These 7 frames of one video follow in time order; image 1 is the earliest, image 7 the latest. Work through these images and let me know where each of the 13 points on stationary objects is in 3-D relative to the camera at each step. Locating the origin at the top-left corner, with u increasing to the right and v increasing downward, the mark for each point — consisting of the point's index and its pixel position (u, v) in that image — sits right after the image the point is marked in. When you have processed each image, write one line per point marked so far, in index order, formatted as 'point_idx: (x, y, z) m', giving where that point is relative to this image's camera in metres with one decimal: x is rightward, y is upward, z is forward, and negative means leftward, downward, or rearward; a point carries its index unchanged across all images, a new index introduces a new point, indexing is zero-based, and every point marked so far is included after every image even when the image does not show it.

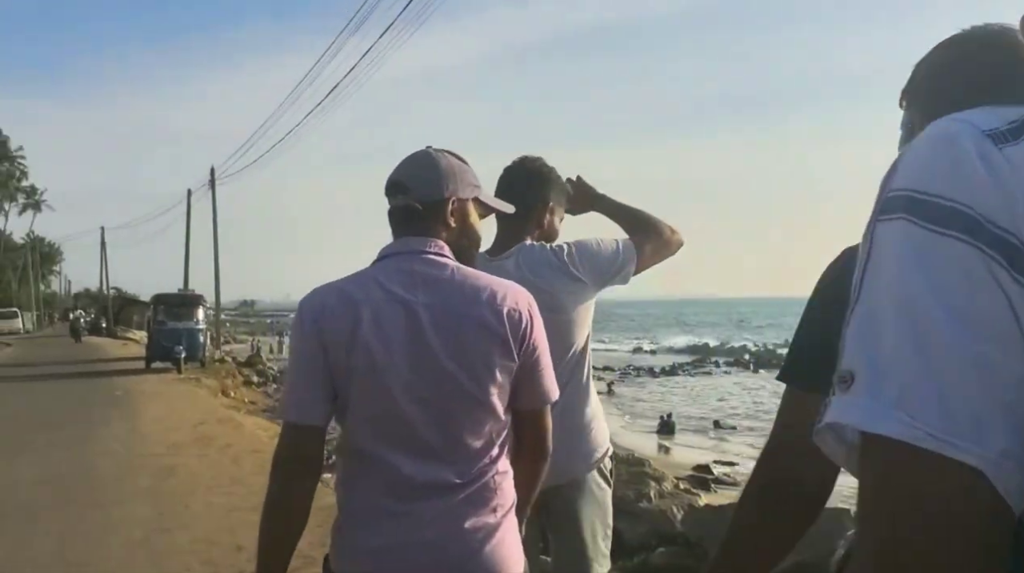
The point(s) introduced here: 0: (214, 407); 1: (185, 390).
0: (-4.7, -1.9, +16.4) m
1: (-6.3, -2.0, +20.0) m
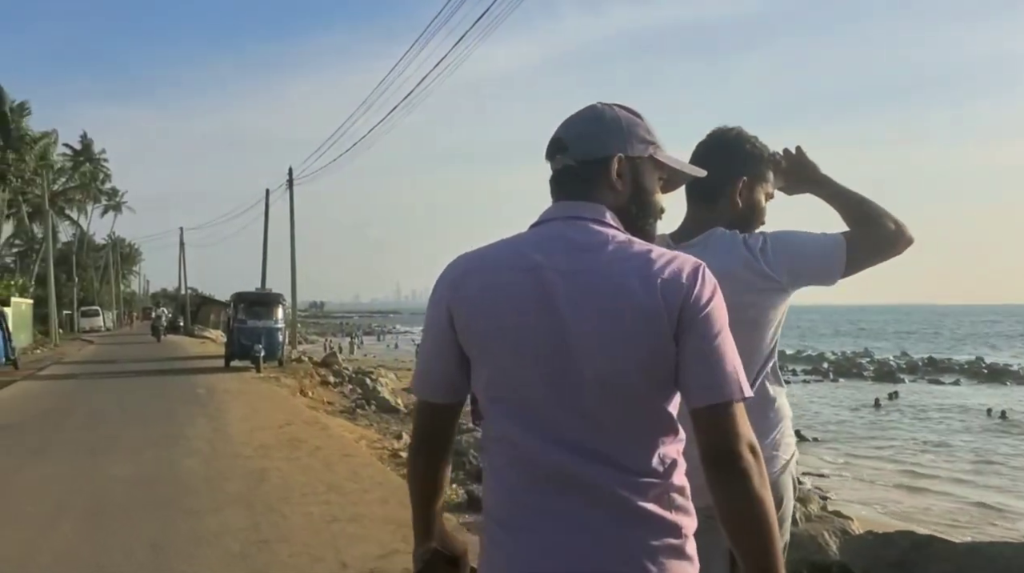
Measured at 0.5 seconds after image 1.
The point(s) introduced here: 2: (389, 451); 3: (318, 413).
0: (-3.3, -1.9, +16.0) m
1: (-4.7, -2.0, +19.8) m
2: (-1.4, -1.9, +11.7) m
3: (-3.0, -2.0, +16.0) m
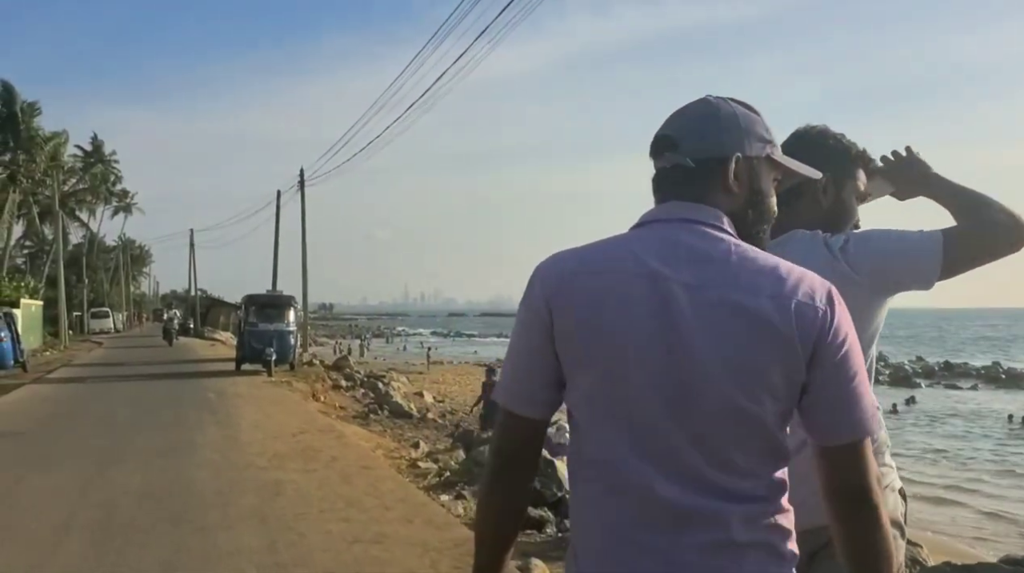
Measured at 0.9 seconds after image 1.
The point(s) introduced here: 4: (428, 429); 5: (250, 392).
0: (-3.0, -1.9, +15.6) m
1: (-4.4, -2.0, +19.3) m
2: (-1.1, -1.9, +11.3) m
3: (-2.7, -2.0, +15.6) m
4: (-1.6, -2.7, +19.8) m
5: (-5.0, -2.0, +19.9) m
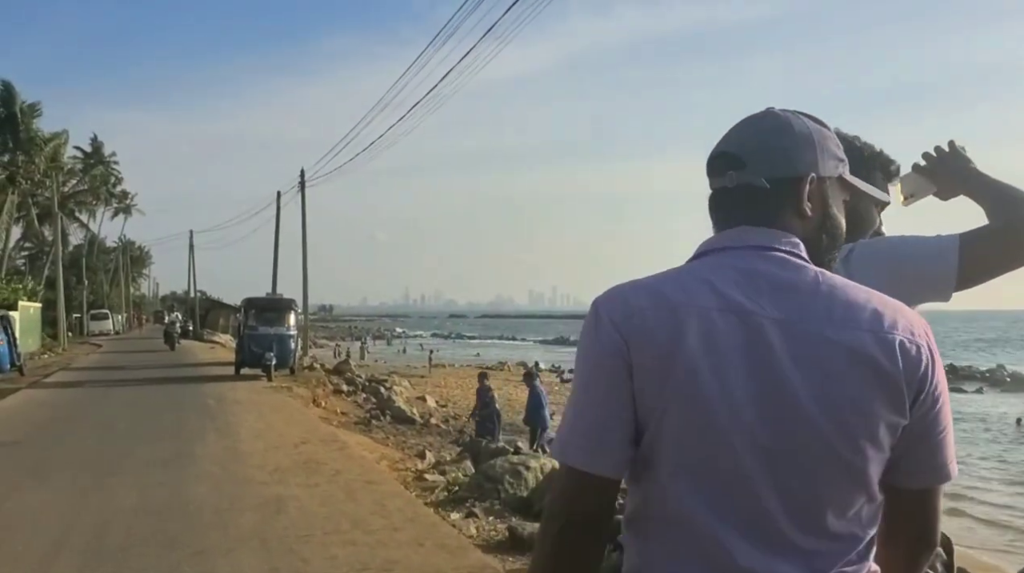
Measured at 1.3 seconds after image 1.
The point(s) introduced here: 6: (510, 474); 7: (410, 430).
0: (-2.9, -2.0, +15.2) m
1: (-4.3, -2.1, +18.9) m
2: (-1.0, -1.9, +10.8) m
3: (-2.6, -2.1, +15.1) m
4: (-1.5, -2.8, +19.4) m
5: (-4.9, -2.1, +19.4) m
6: (0.0, -1.7, +9.5) m
7: (-1.9, -2.7, +19.8) m
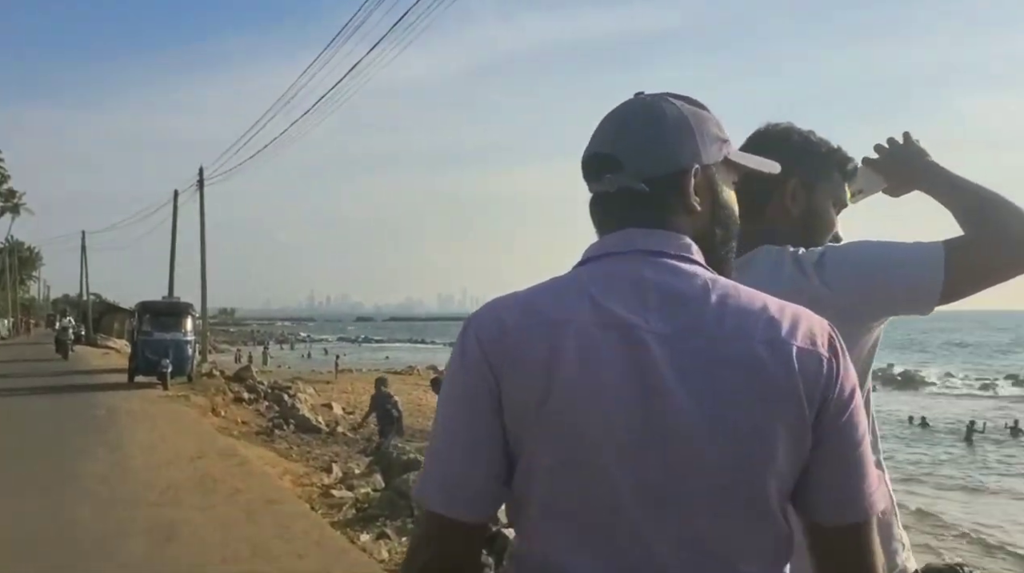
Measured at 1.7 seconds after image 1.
0: (-4.2, -2.0, +14.4) m
1: (-5.9, -2.1, +17.9) m
2: (-1.9, -2.0, +10.2) m
3: (-3.9, -2.1, +14.3) m
4: (-3.1, -2.9, +18.7) m
5: (-6.6, -2.1, +18.4) m
6: (-0.8, -1.8, +9.0) m
7: (-3.6, -2.8, +19.0) m
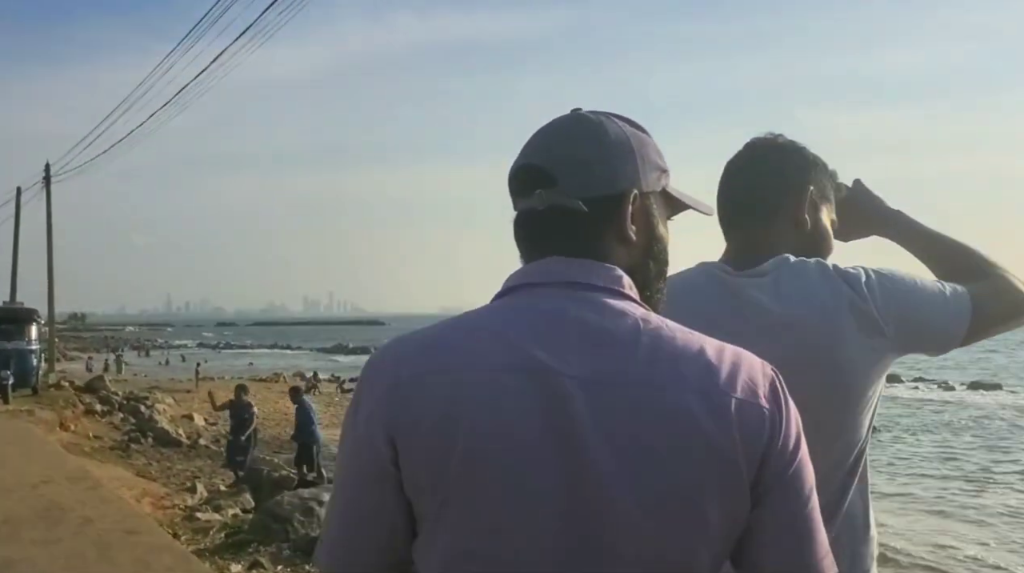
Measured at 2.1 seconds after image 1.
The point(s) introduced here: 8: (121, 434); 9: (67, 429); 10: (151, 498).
0: (-5.8, -2.1, +13.1) m
1: (-7.9, -2.2, +16.5) m
2: (-3.0, -2.0, +9.3) m
3: (-5.4, -2.2, +13.2) m
4: (-5.3, -2.9, +17.6) m
5: (-8.6, -2.2, +16.8) m
6: (-1.7, -1.8, +8.2) m
7: (-5.8, -2.9, +17.8) m
8: (-7.1, -2.7, +18.7) m
9: (-7.7, -2.5, +17.9) m
10: (-3.3, -2.0, +9.6) m
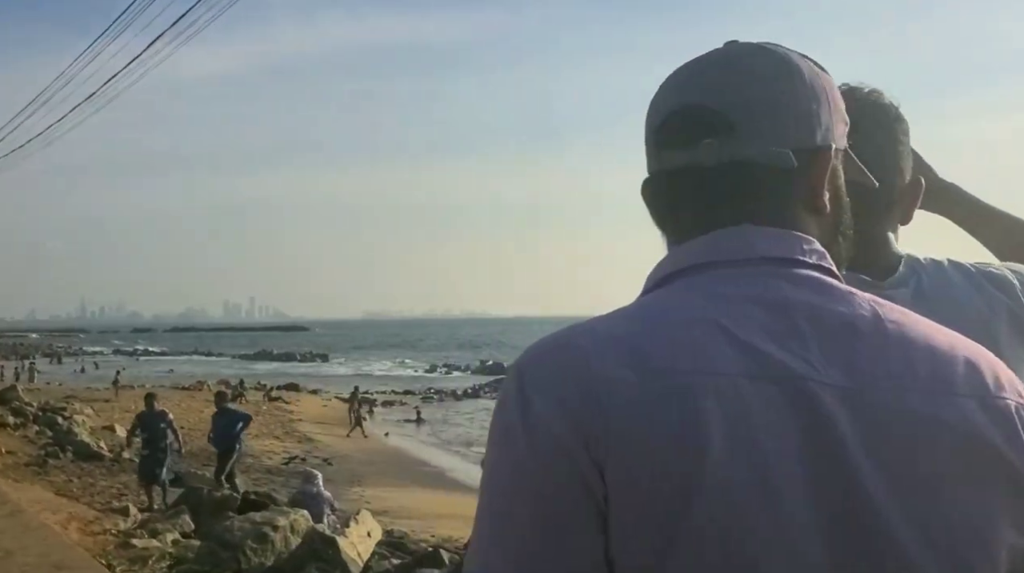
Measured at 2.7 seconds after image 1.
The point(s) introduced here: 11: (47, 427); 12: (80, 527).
0: (-6.3, -2.1, +11.9) m
1: (-8.6, -2.3, +15.1) m
2: (-3.2, -2.0, +8.3) m
3: (-5.9, -2.2, +12.0) m
4: (-6.1, -3.0, +16.4) m
5: (-9.4, -2.3, +15.4) m
6: (-1.8, -1.8, +7.3) m
7: (-6.6, -2.9, +16.6) m
8: (-8.0, -2.7, +17.4) m
9: (-8.5, -2.5, +16.5) m
10: (-3.6, -2.0, +8.6) m
11: (-8.7, -2.6, +19.4) m
12: (-3.6, -2.0, +8.5) m
